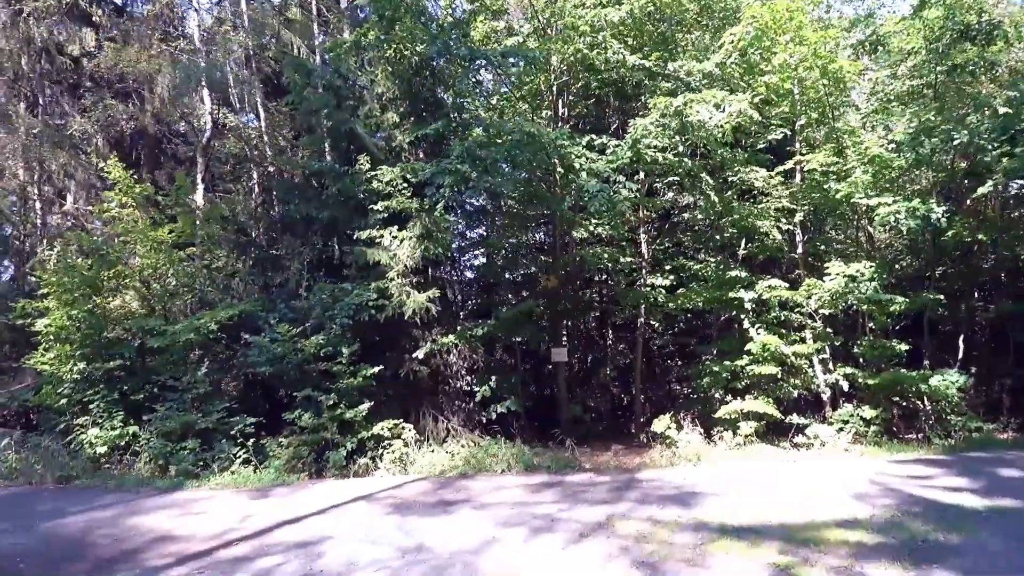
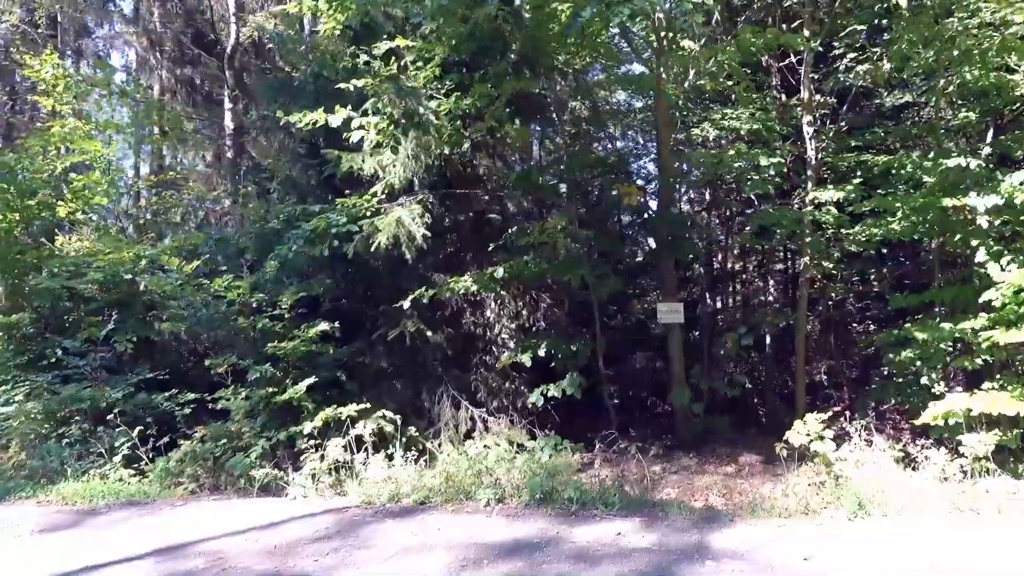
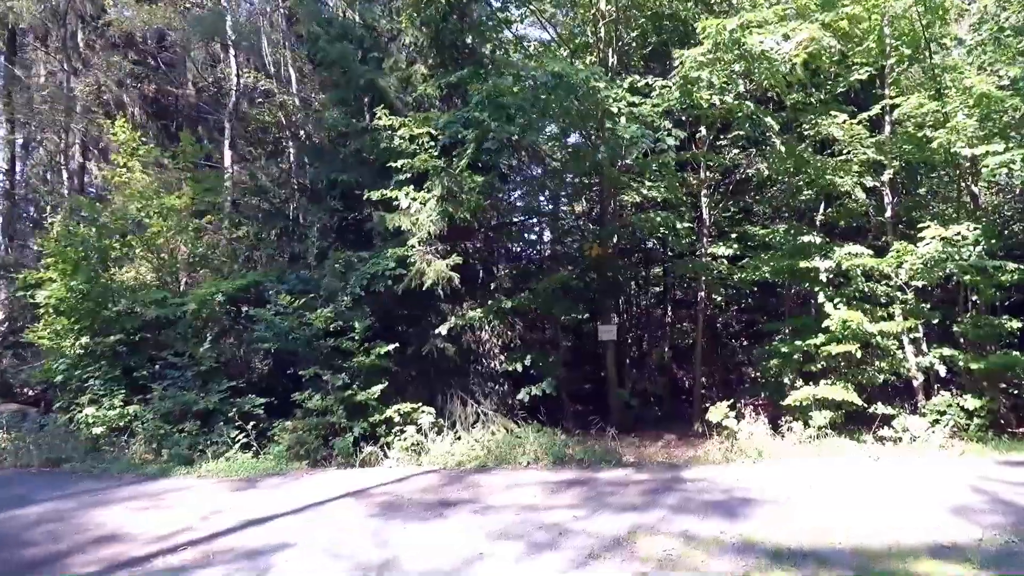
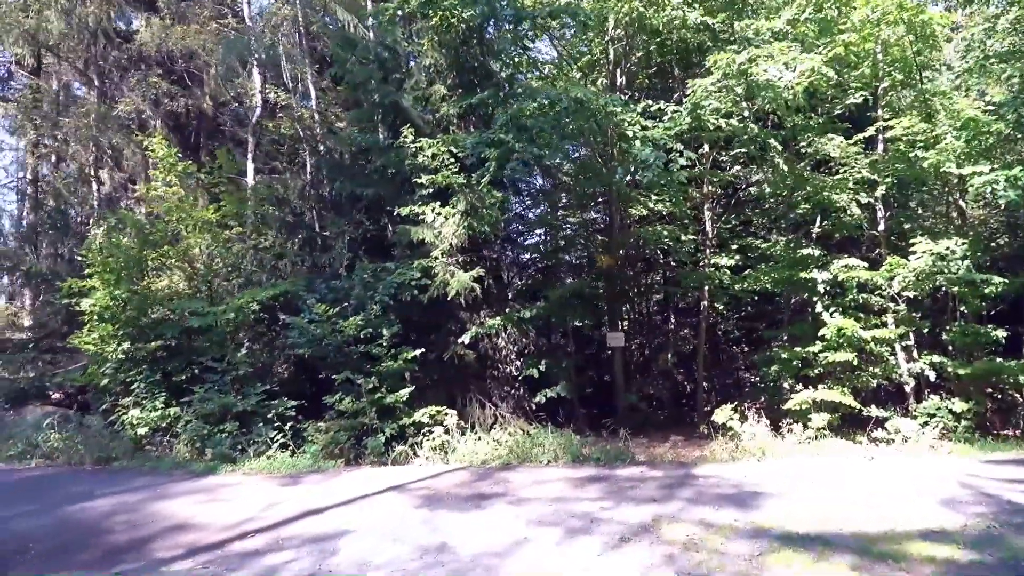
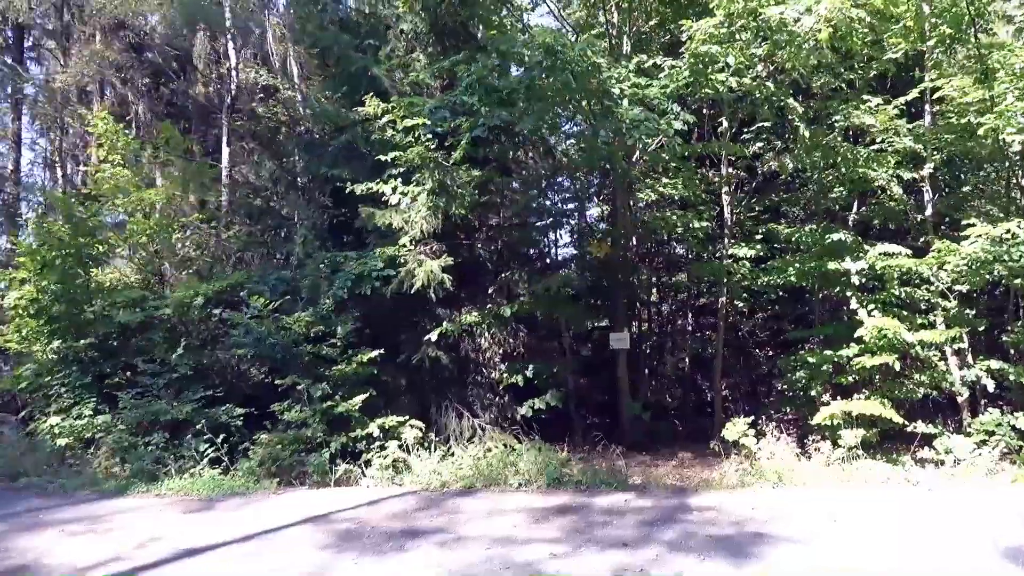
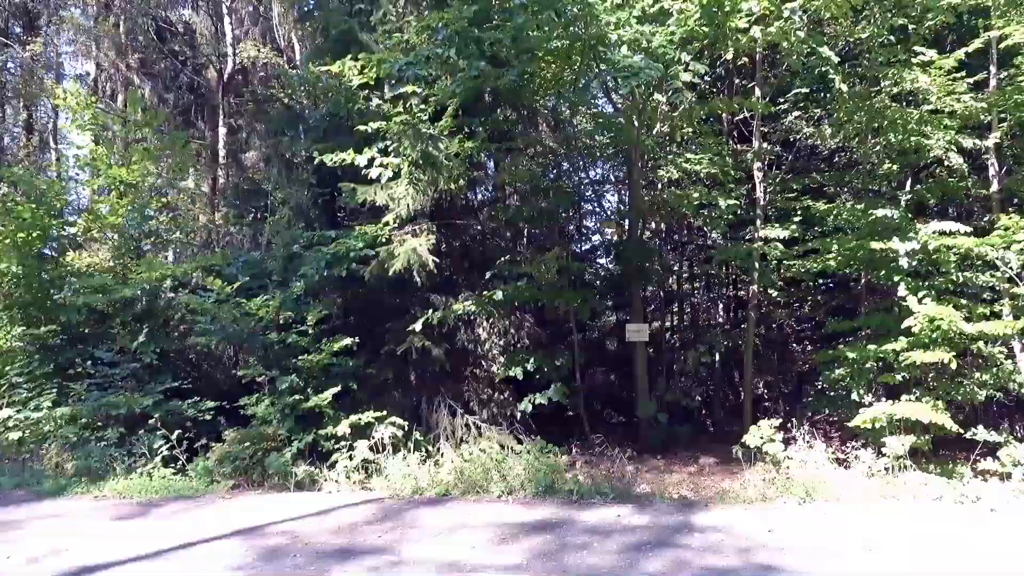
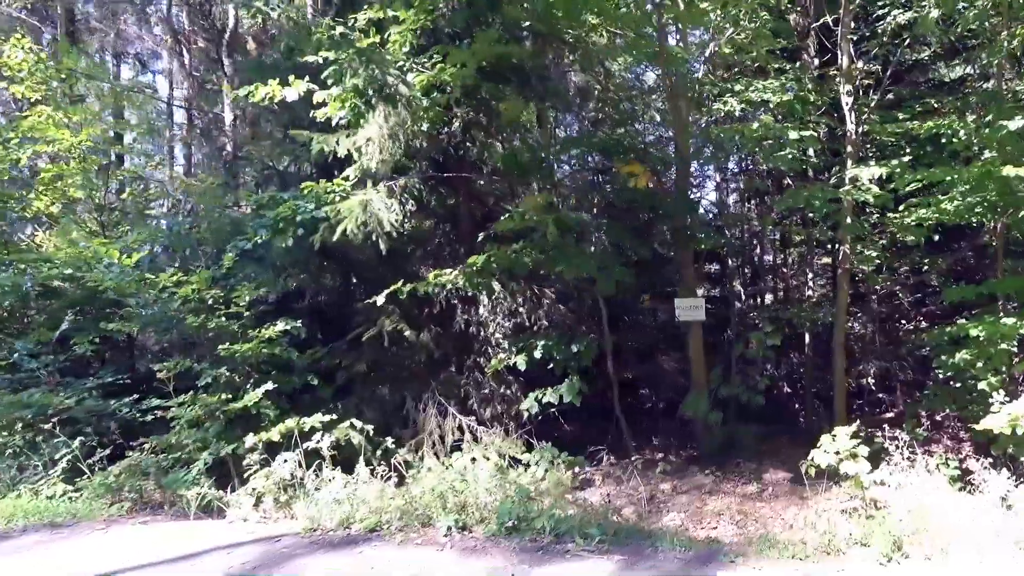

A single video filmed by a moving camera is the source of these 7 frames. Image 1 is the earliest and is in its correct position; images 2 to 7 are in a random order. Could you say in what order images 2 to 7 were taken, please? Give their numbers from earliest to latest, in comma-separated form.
4, 3, 5, 6, 2, 7
